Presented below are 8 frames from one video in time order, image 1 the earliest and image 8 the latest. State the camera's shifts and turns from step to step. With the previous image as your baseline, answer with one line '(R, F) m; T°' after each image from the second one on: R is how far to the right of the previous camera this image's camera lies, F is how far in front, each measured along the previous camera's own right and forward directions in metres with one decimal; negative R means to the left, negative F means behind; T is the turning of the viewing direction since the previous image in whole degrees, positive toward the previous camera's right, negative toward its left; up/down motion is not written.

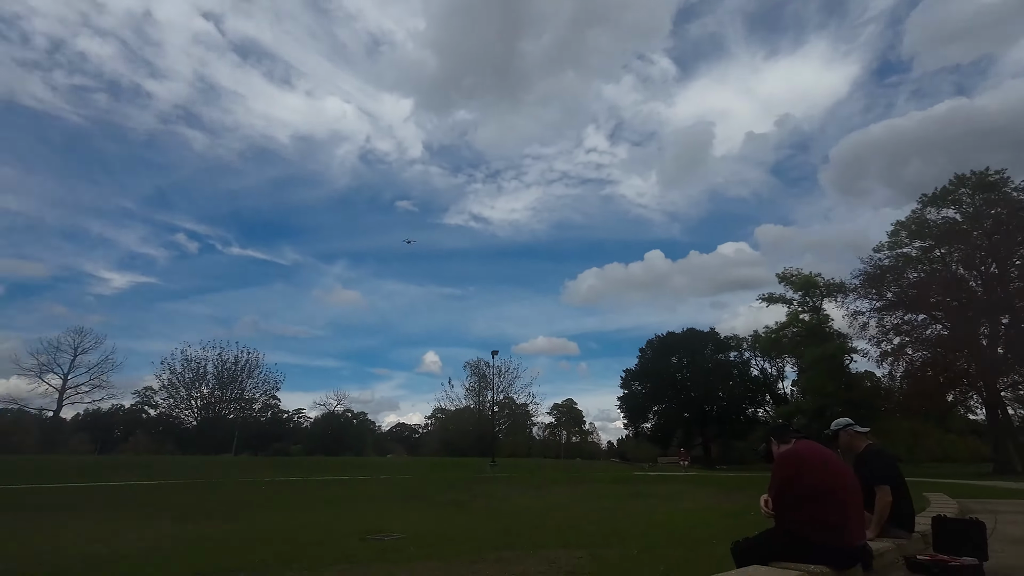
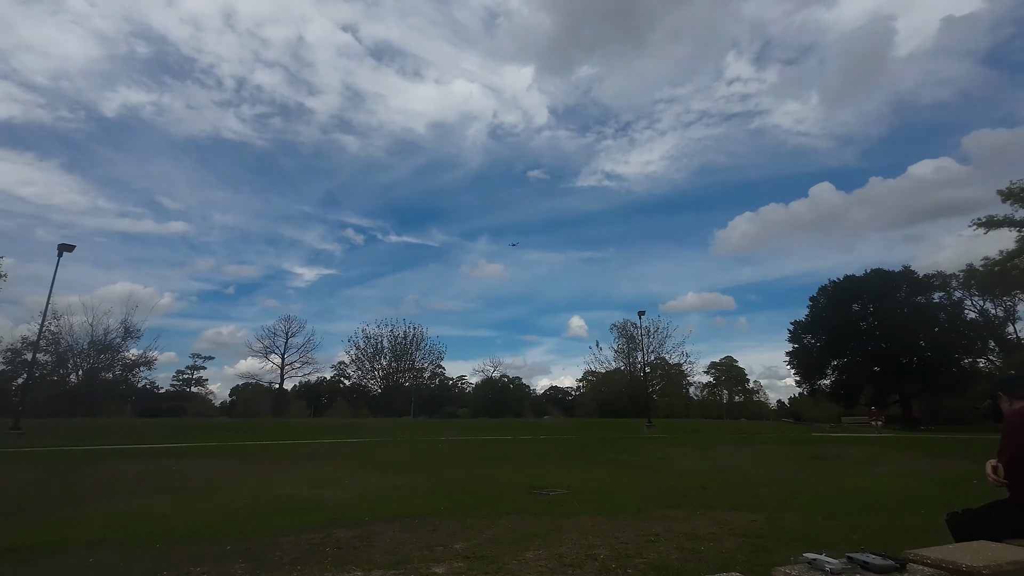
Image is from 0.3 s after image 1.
(0.0, +0.1) m; -17°
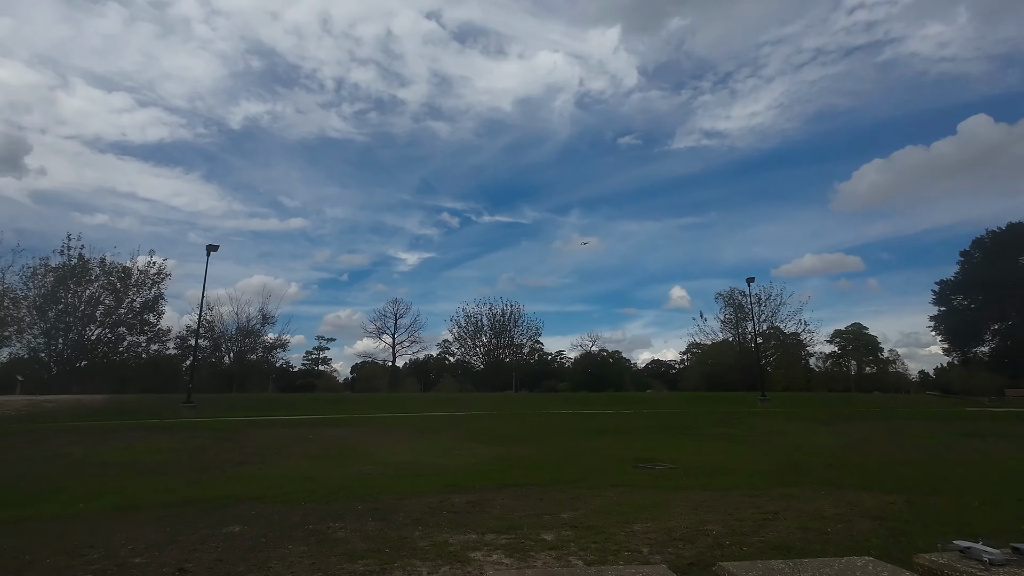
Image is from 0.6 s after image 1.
(0.0, 0.0) m; -11°
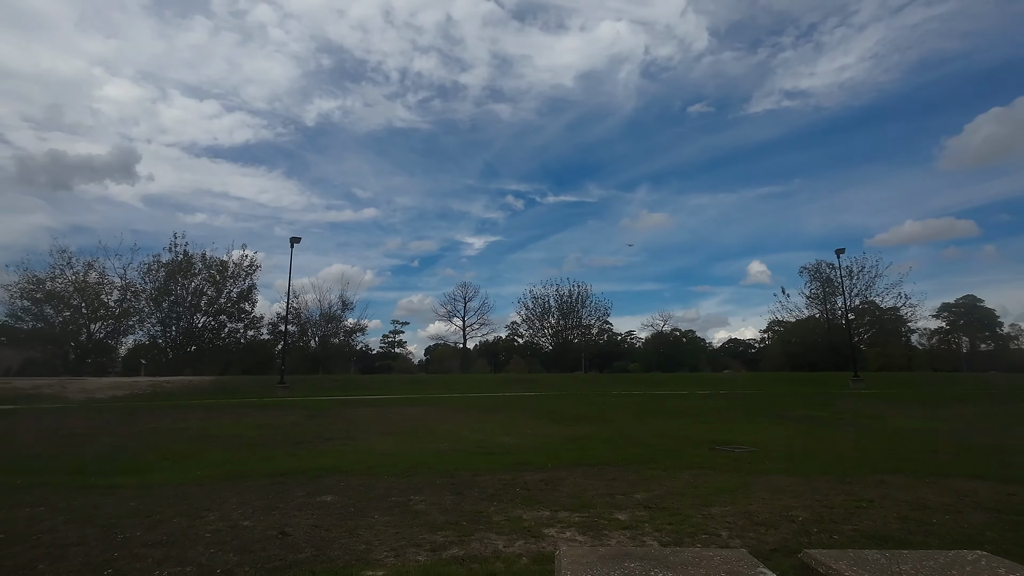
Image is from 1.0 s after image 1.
(0.0, 0.0) m; -8°
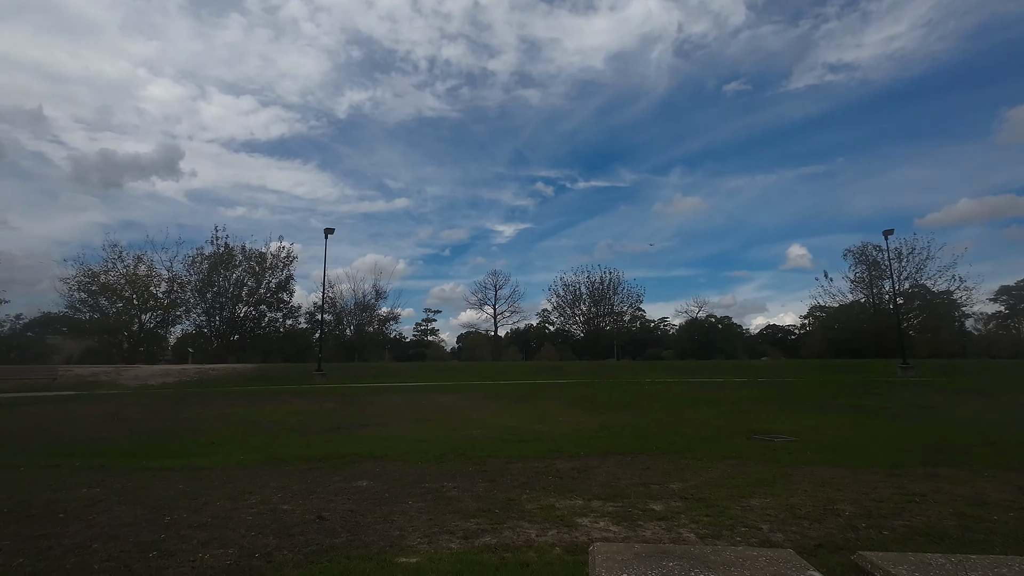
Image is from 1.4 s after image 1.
(0.0, +0.1) m; -4°
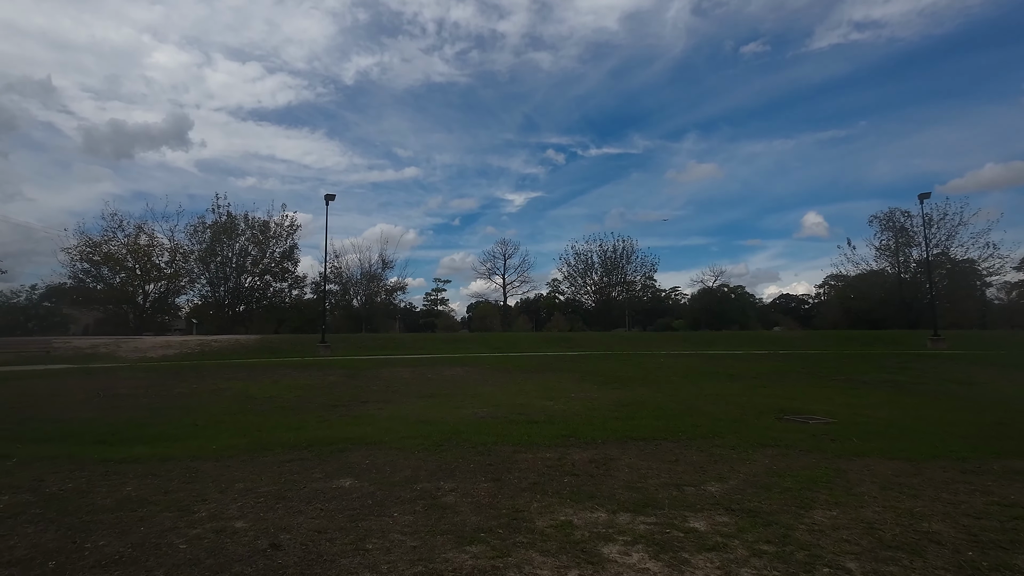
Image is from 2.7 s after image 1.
(0.0, +1.2) m; -1°
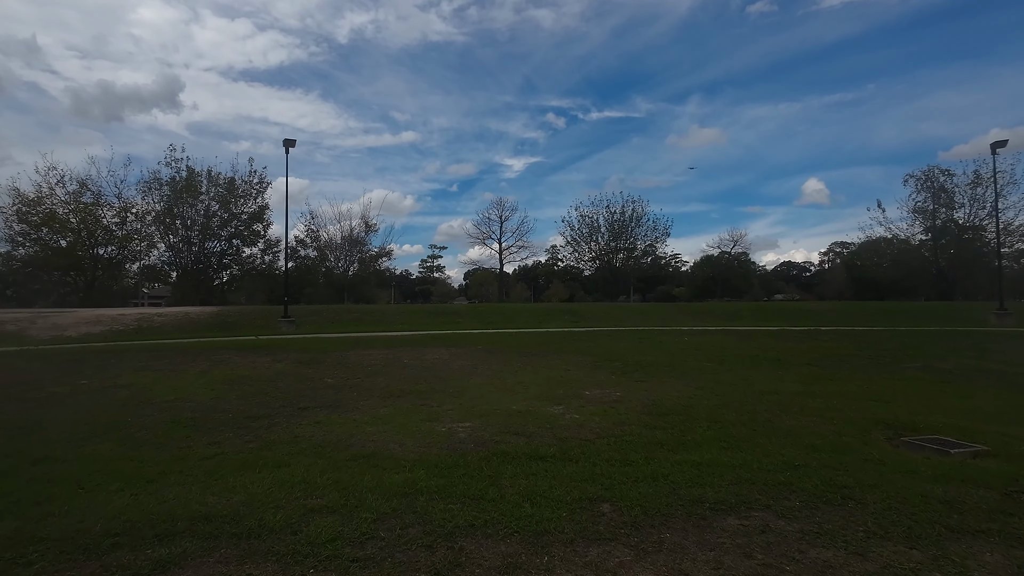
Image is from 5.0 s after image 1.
(+0.1, +4.2) m; 0°
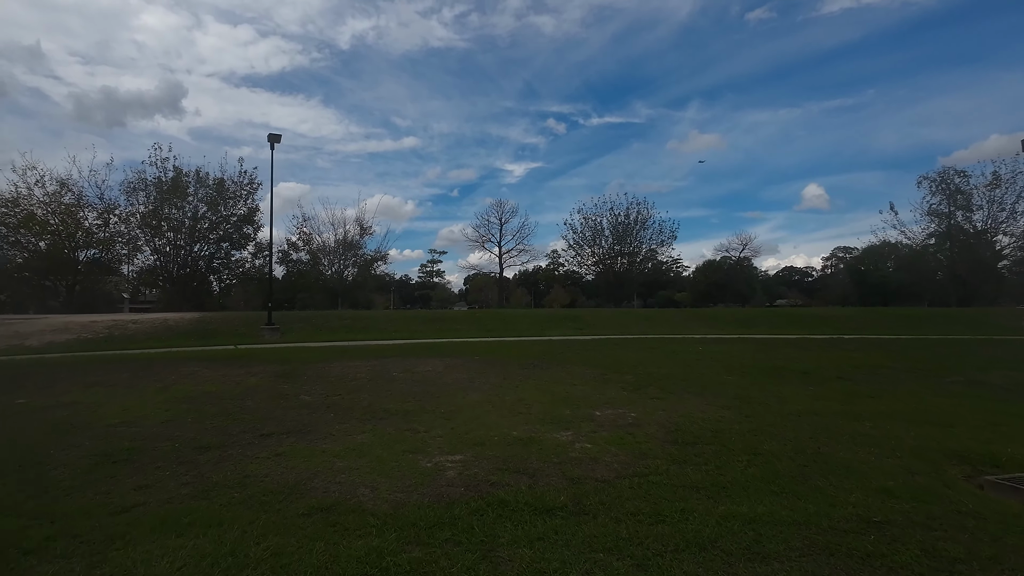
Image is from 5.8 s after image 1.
(0.0, +1.5) m; 0°
